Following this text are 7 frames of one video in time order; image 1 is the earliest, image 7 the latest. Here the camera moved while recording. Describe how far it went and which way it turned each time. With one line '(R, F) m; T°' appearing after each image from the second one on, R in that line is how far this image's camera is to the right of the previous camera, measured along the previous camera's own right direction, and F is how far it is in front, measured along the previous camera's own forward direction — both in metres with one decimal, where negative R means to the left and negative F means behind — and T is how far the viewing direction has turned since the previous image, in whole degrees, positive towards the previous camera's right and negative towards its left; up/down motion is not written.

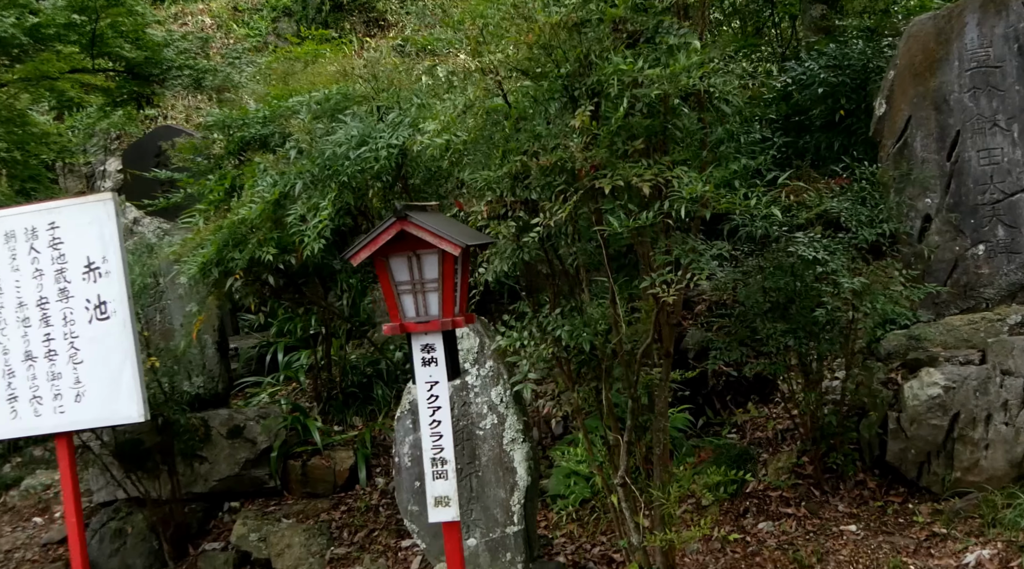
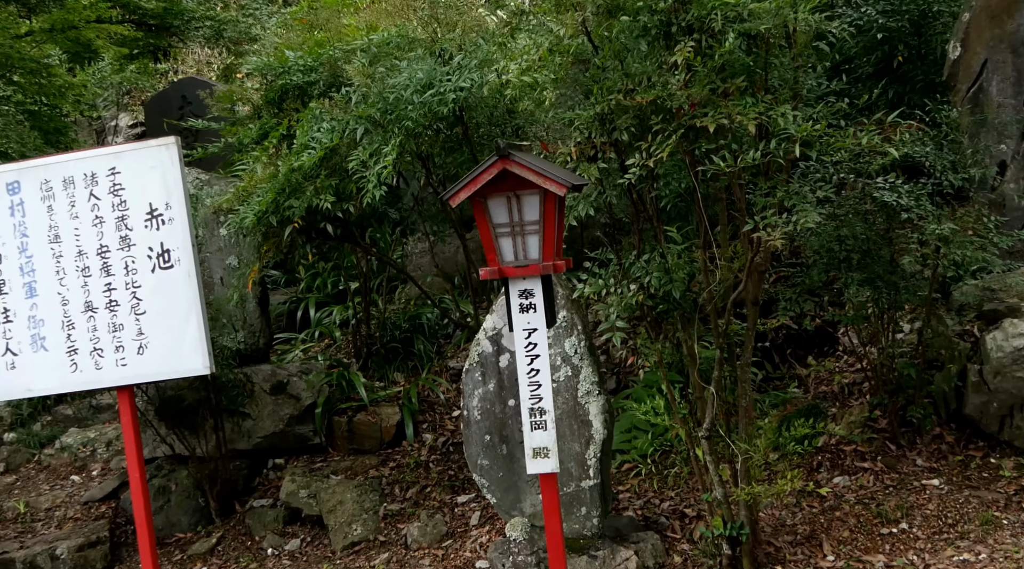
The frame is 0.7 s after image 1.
(-0.4, +0.2) m; 0°
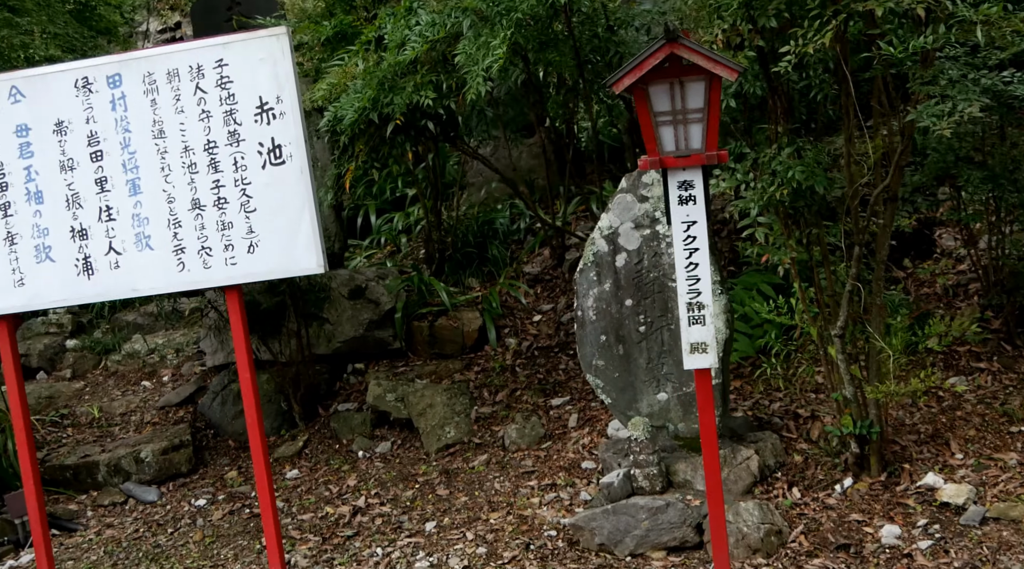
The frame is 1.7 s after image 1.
(-0.6, +0.1) m; 0°
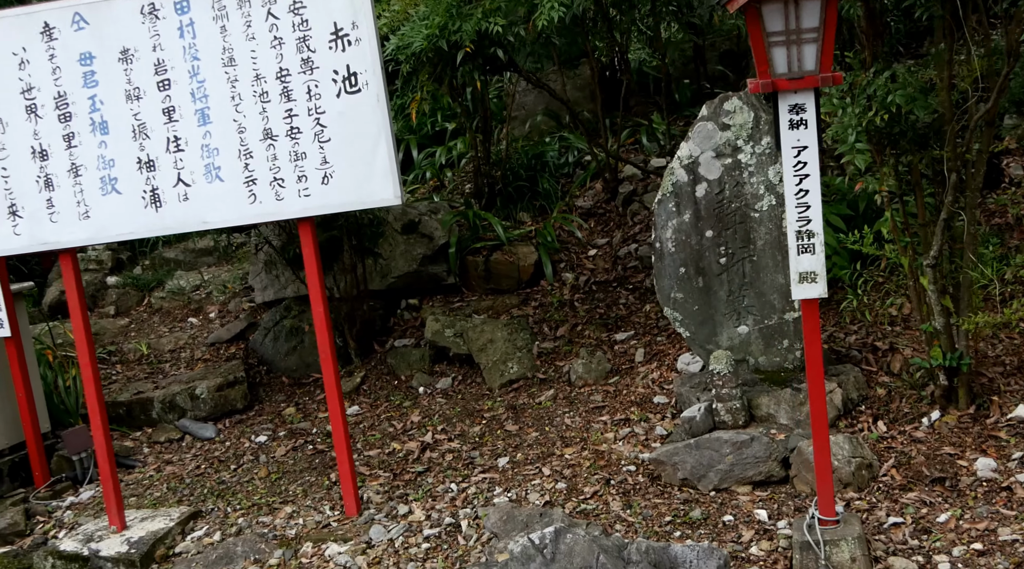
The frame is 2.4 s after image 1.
(-0.4, +0.1) m; 0°
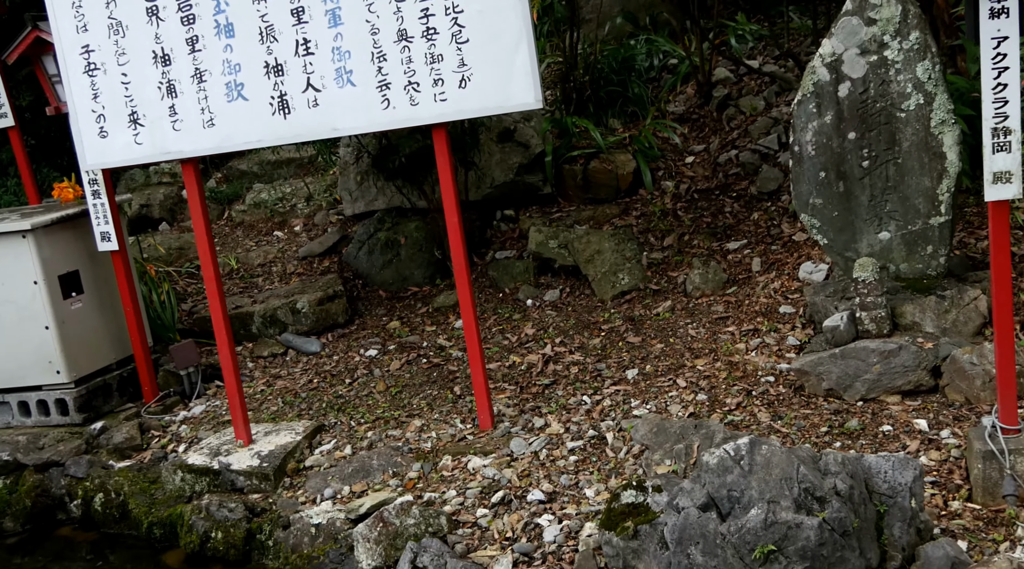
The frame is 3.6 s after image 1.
(-0.6, +0.1) m; -1°
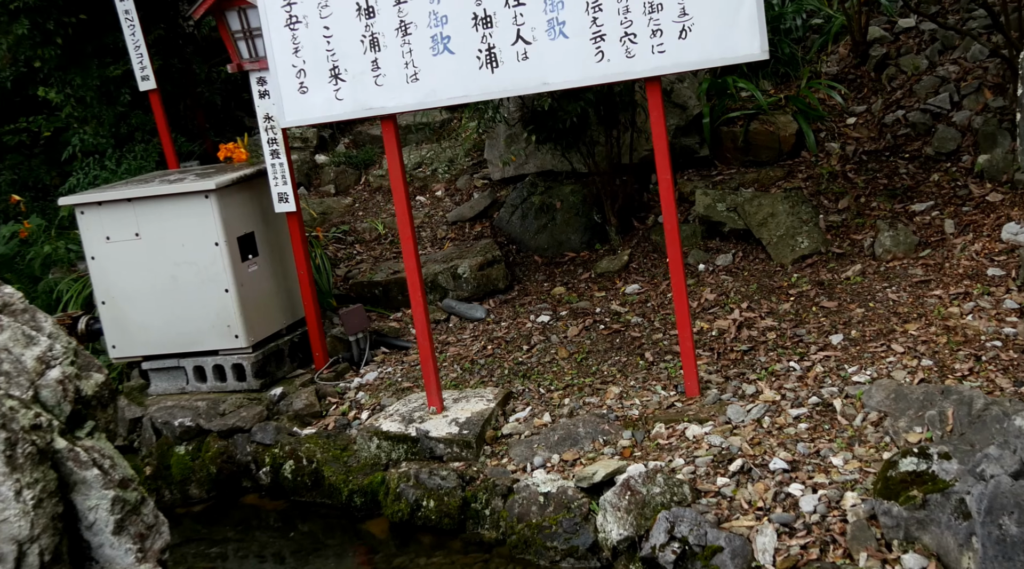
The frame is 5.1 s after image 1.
(-0.8, +0.2) m; -2°
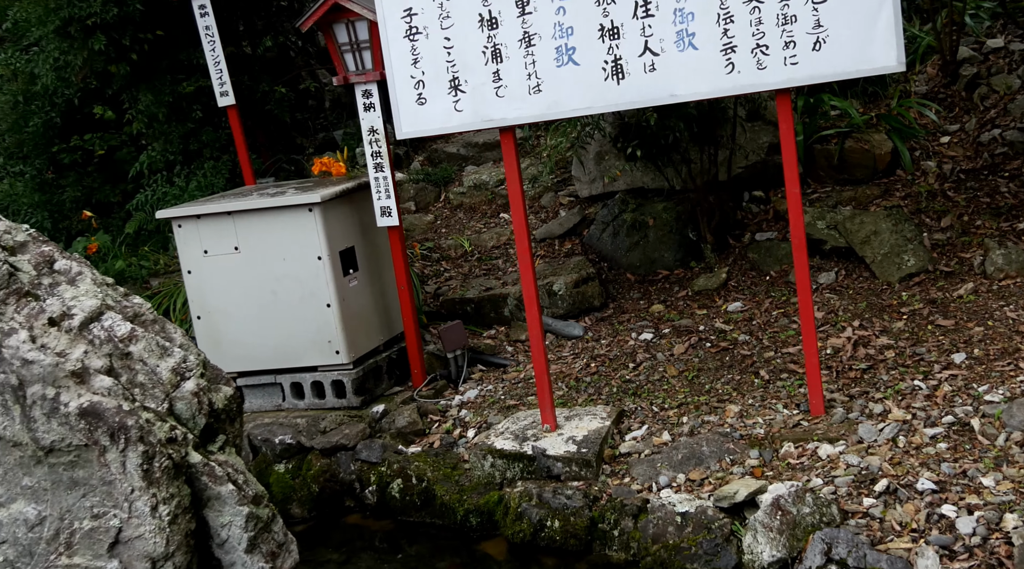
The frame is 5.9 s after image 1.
(-0.5, +0.1) m; -1°
